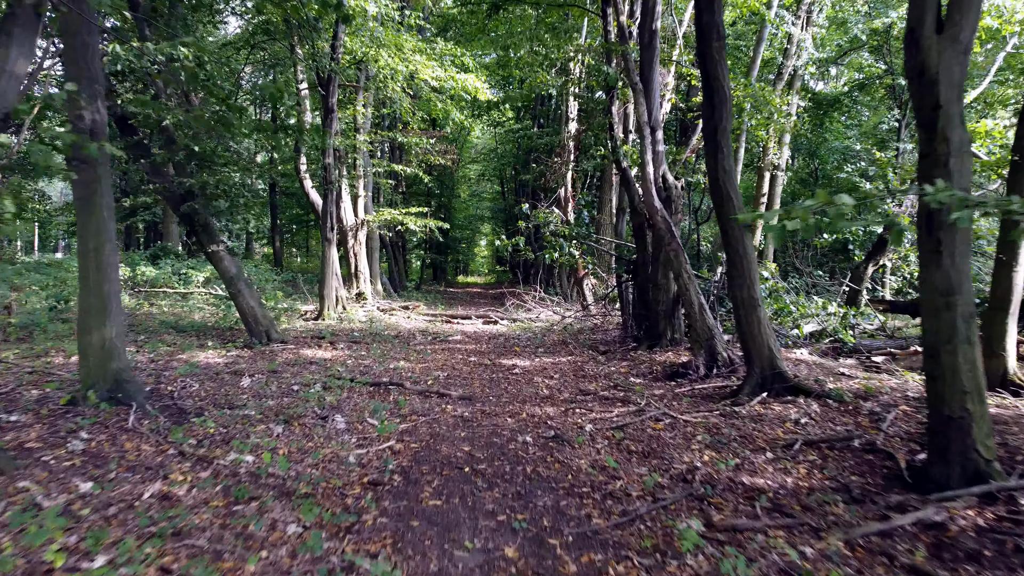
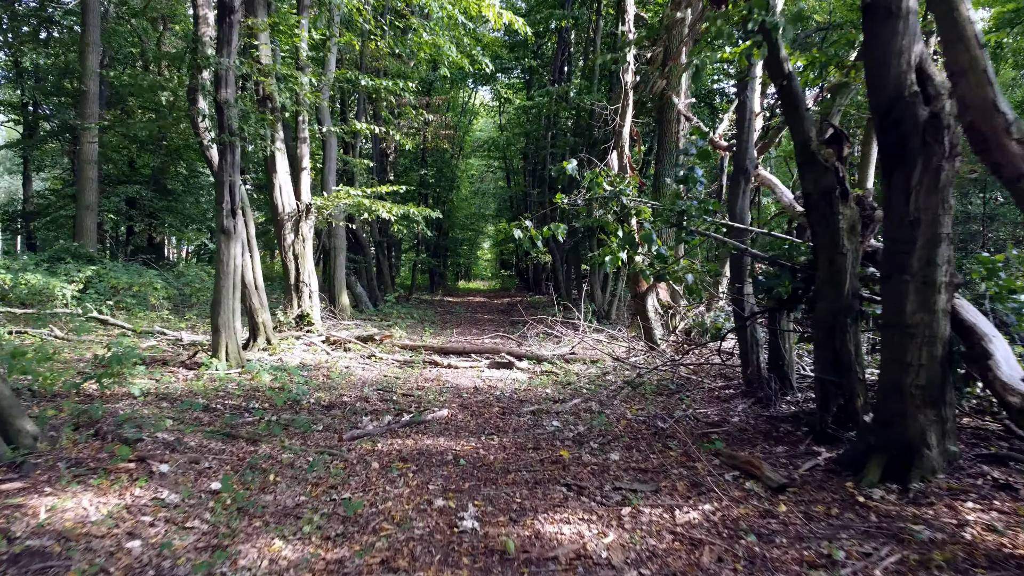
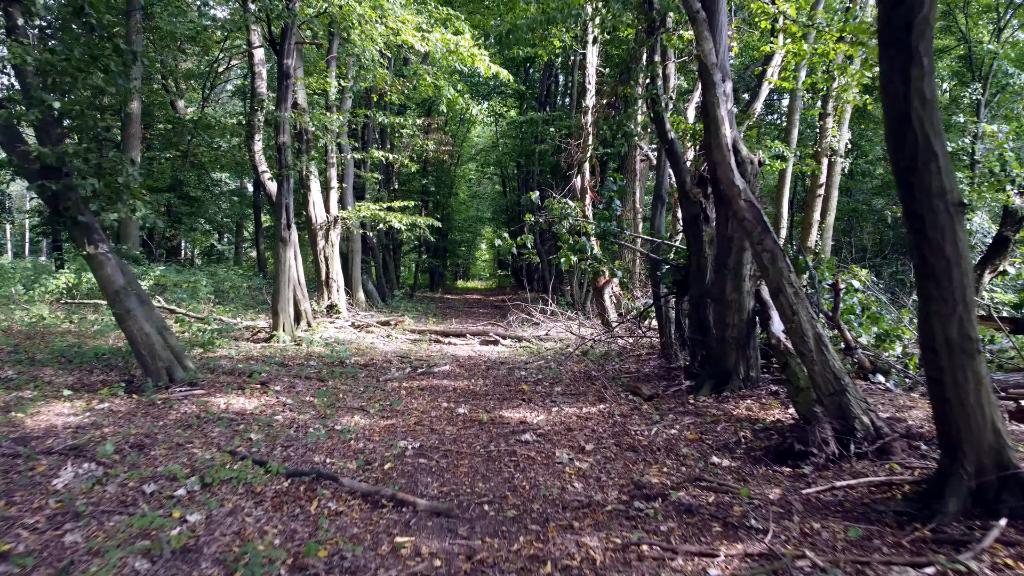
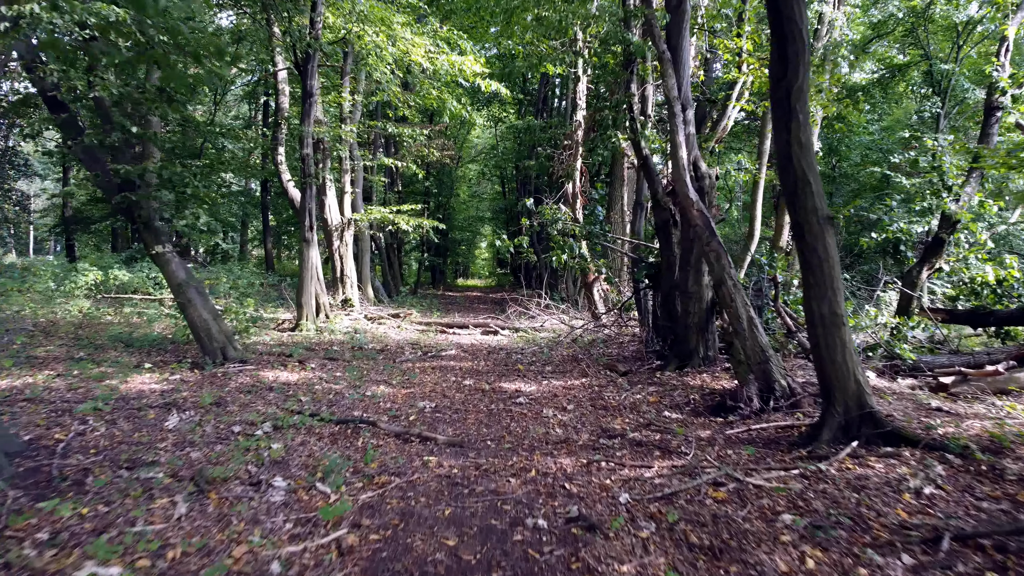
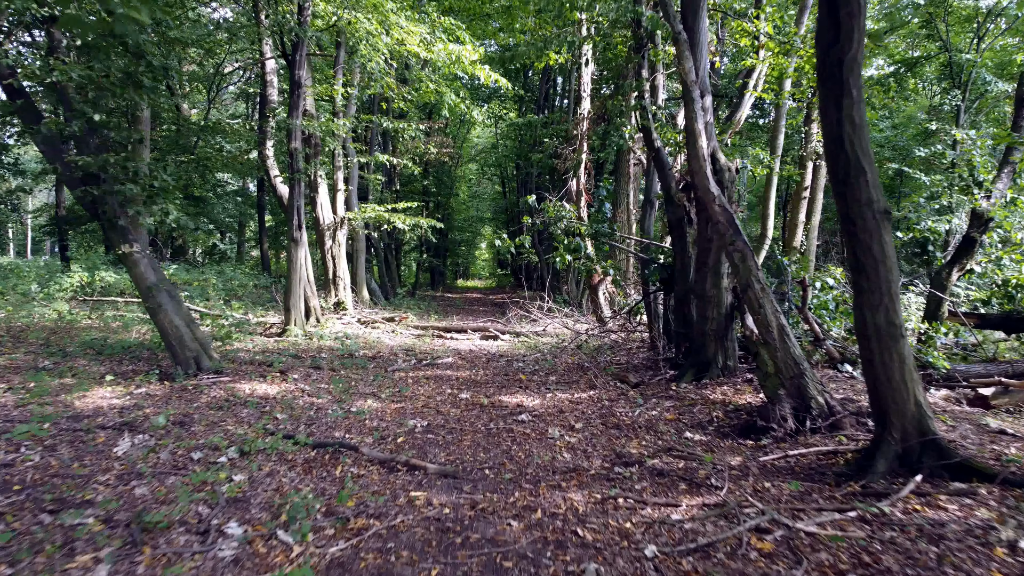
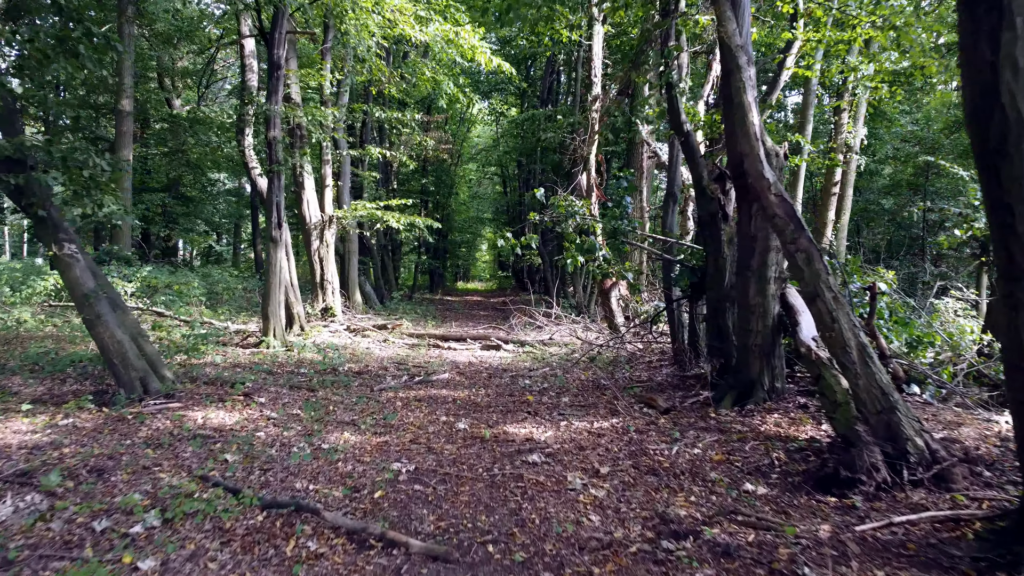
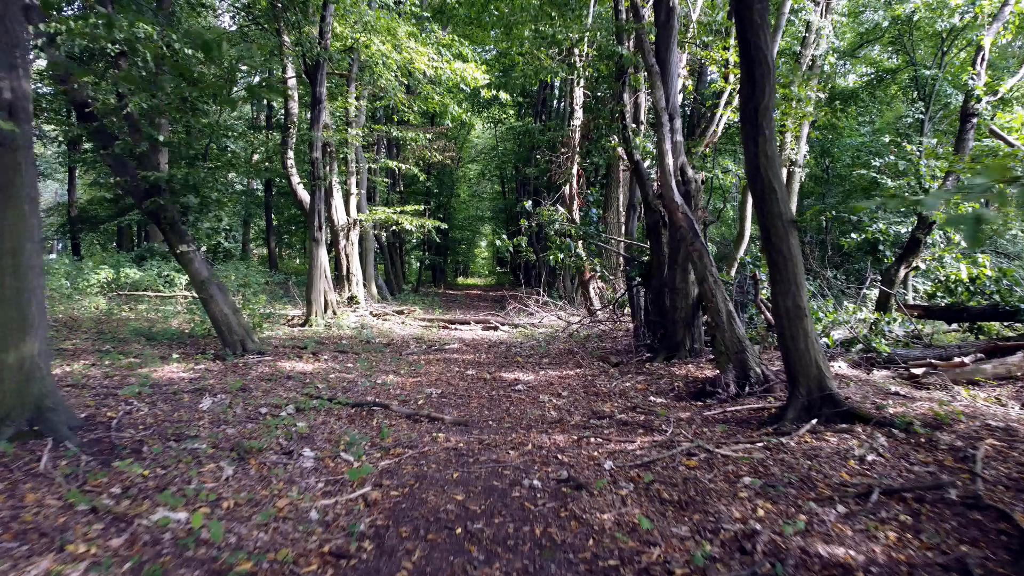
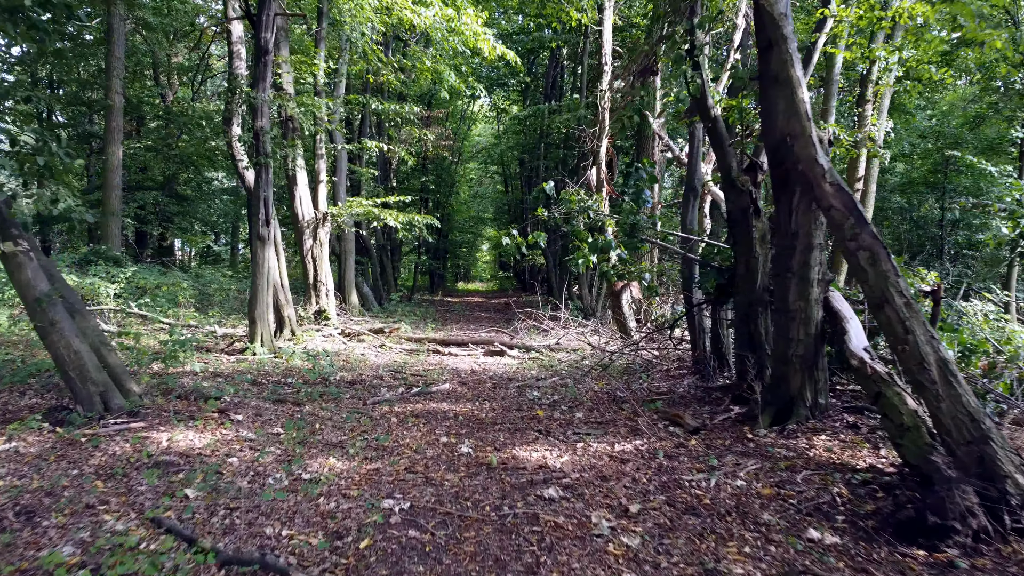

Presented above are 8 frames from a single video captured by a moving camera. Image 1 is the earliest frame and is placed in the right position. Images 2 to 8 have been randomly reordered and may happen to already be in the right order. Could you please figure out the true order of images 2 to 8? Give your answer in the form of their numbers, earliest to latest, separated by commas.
7, 4, 5, 3, 6, 8, 2
